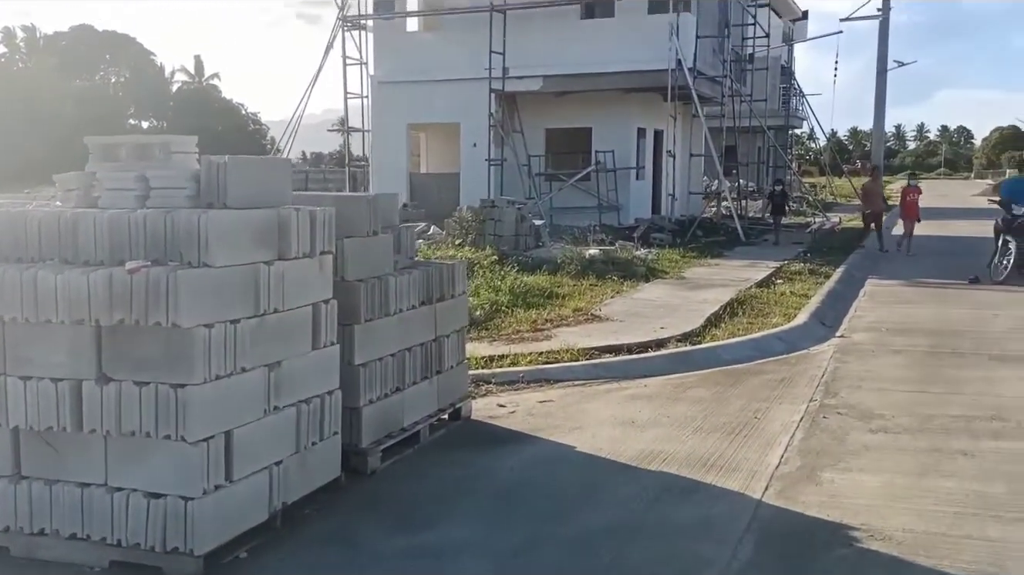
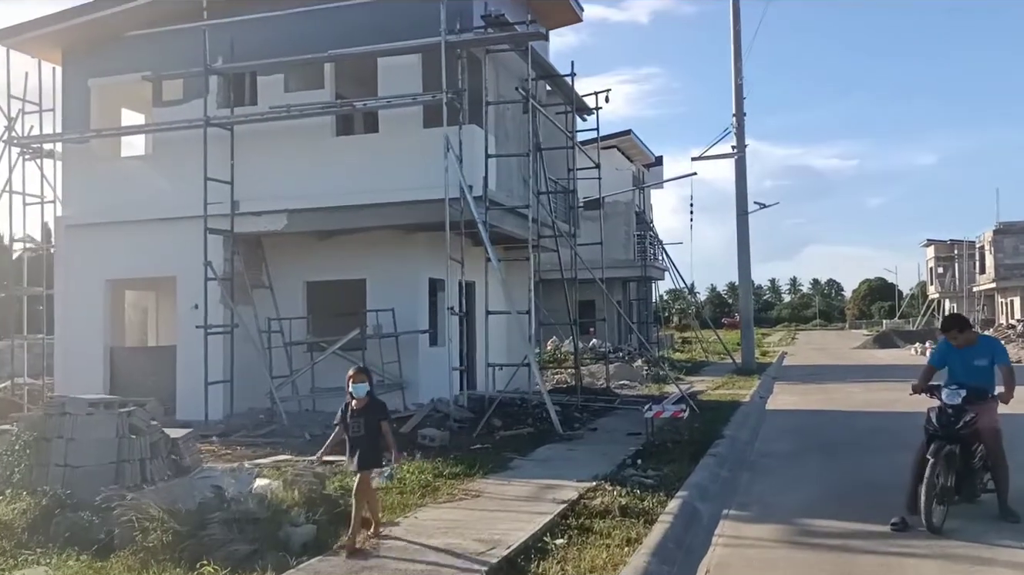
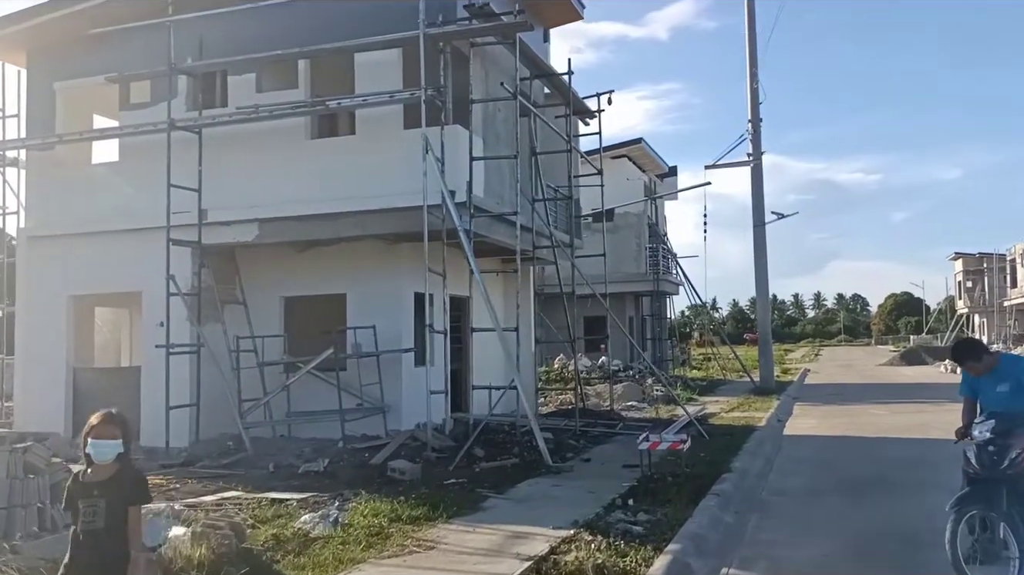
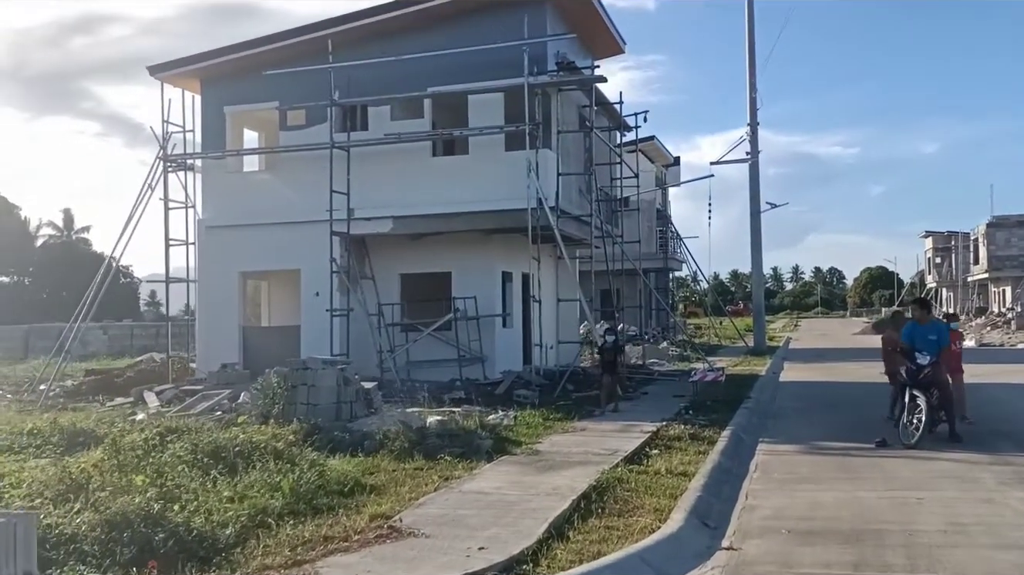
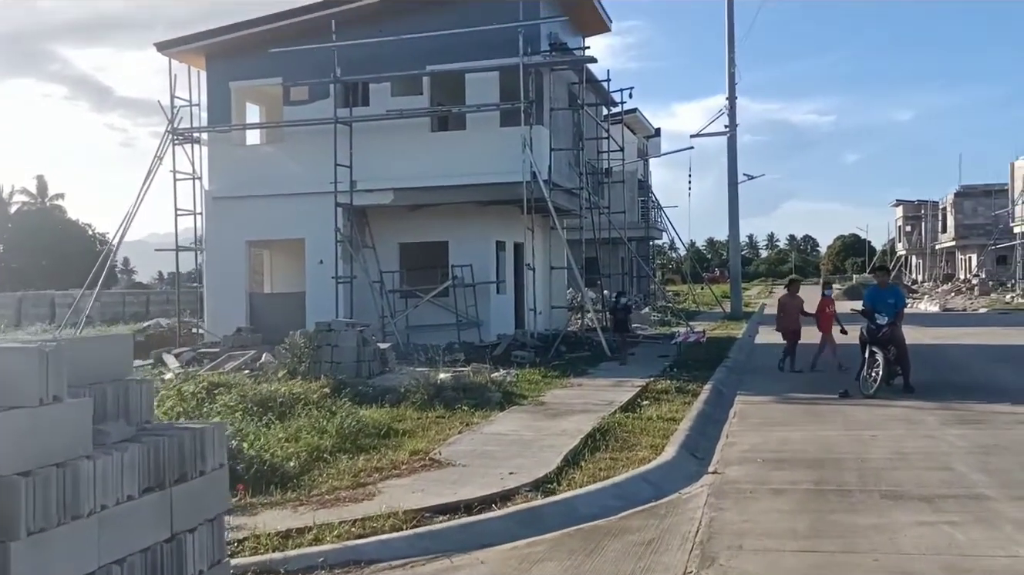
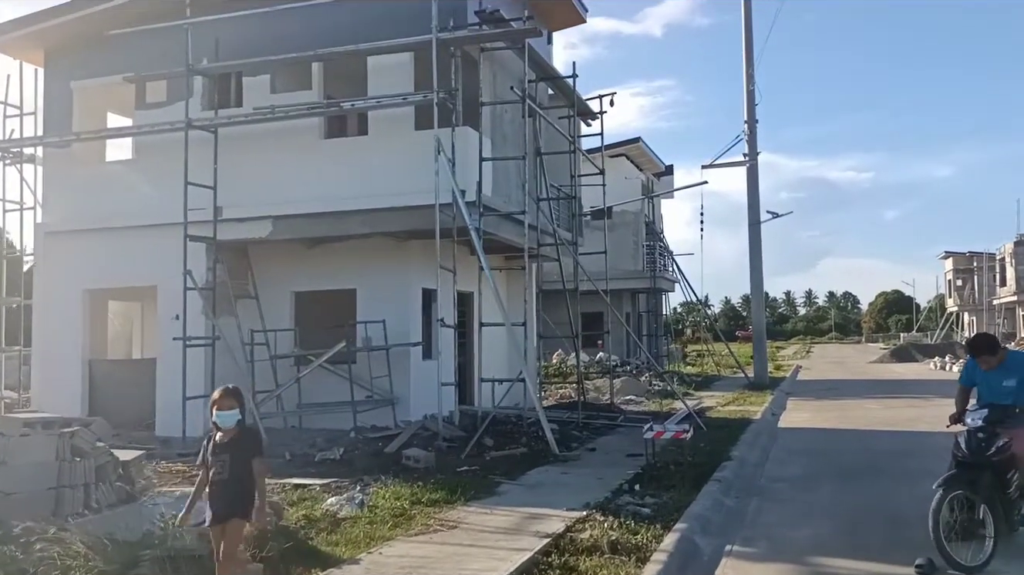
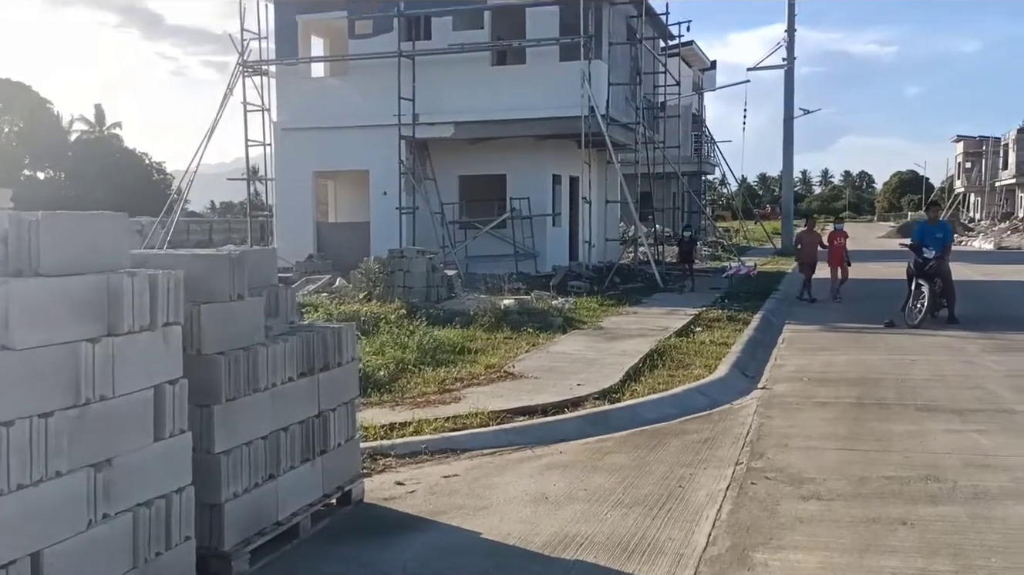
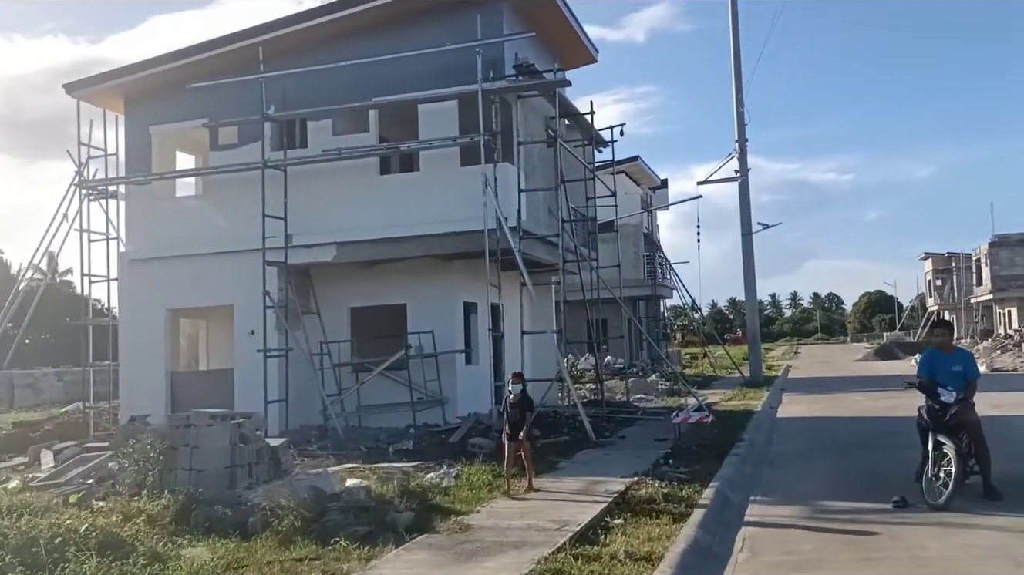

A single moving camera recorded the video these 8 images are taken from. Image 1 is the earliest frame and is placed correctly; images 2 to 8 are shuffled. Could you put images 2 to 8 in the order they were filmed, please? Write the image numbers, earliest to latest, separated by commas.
7, 5, 4, 8, 2, 6, 3
